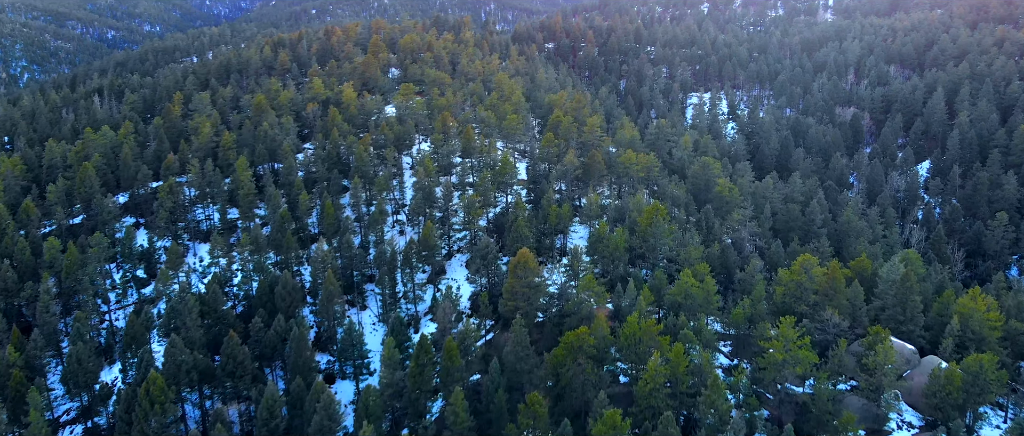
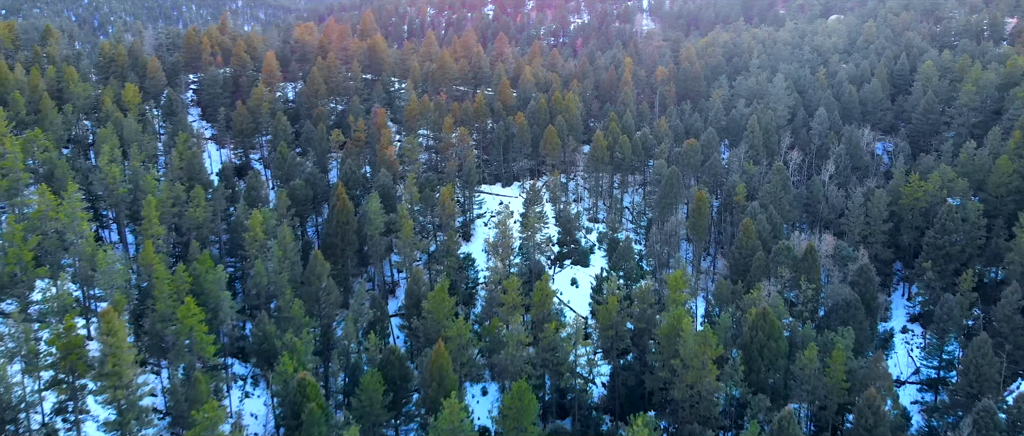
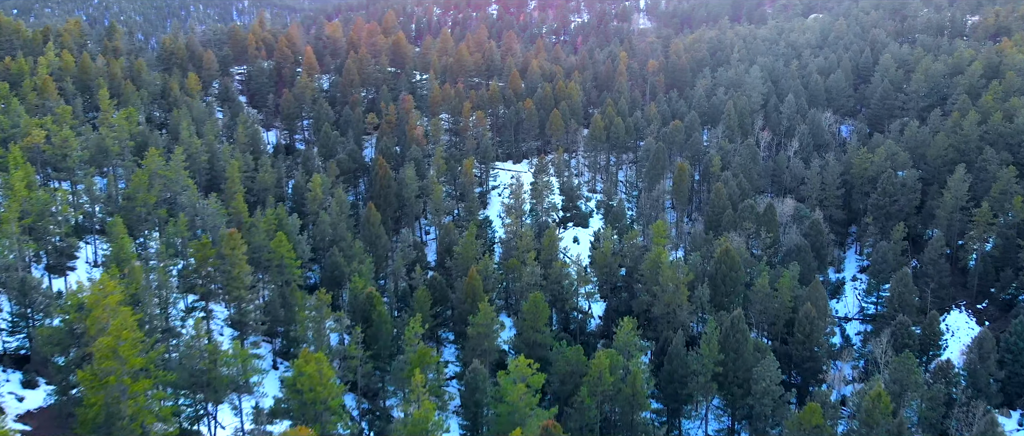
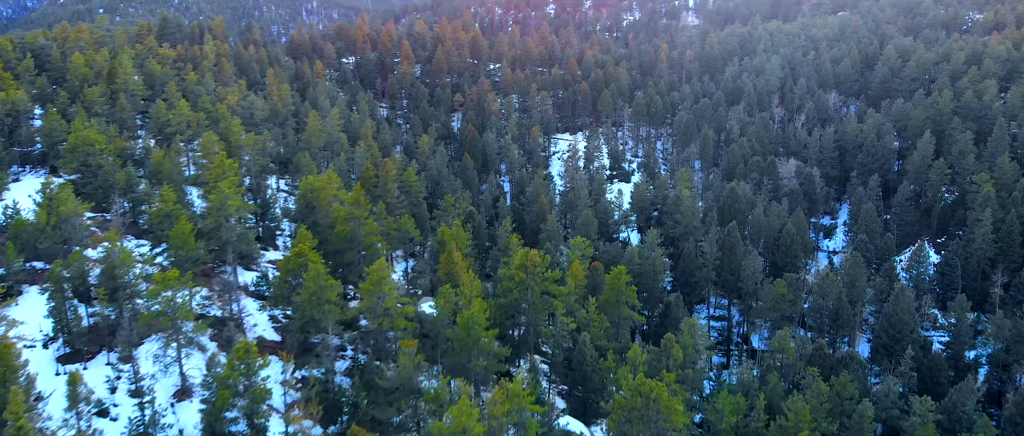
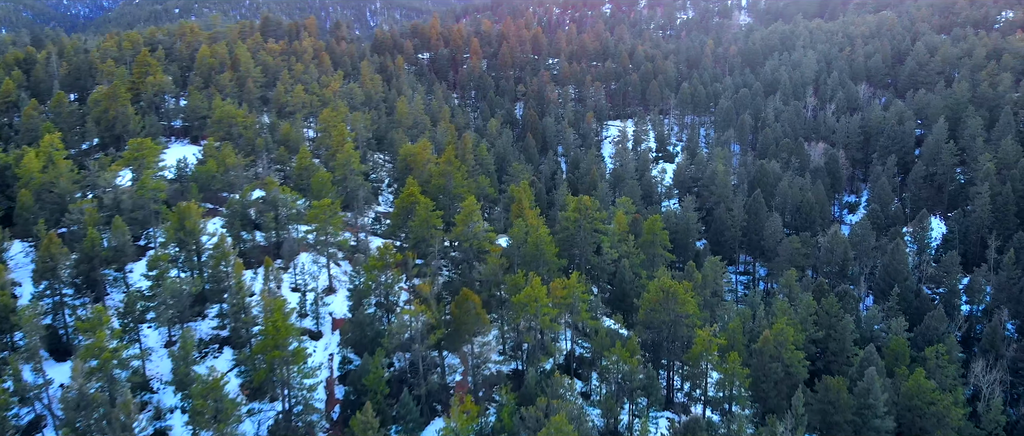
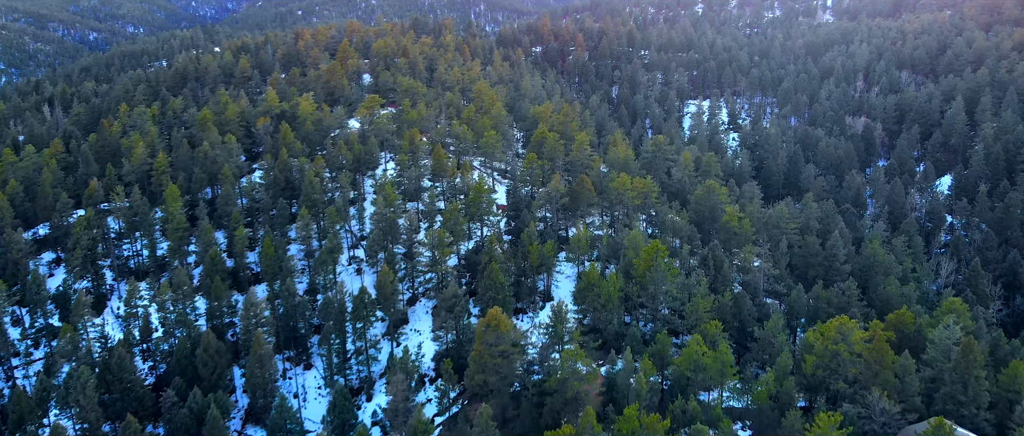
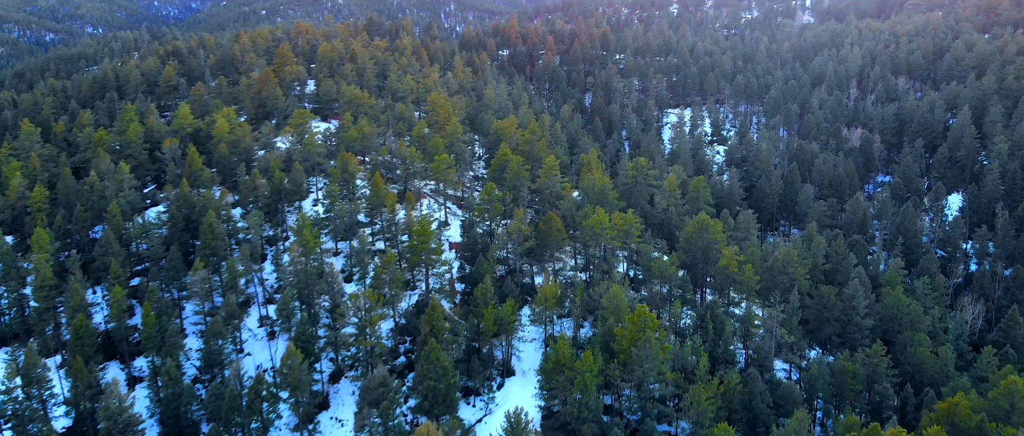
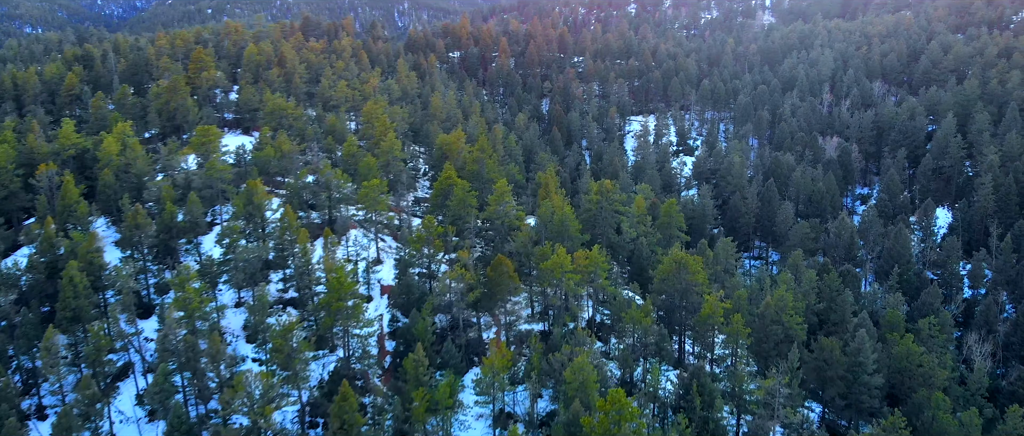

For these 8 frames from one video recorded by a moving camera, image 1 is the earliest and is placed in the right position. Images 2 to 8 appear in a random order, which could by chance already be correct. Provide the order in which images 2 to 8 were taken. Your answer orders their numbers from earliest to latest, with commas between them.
6, 7, 8, 5, 4, 3, 2
